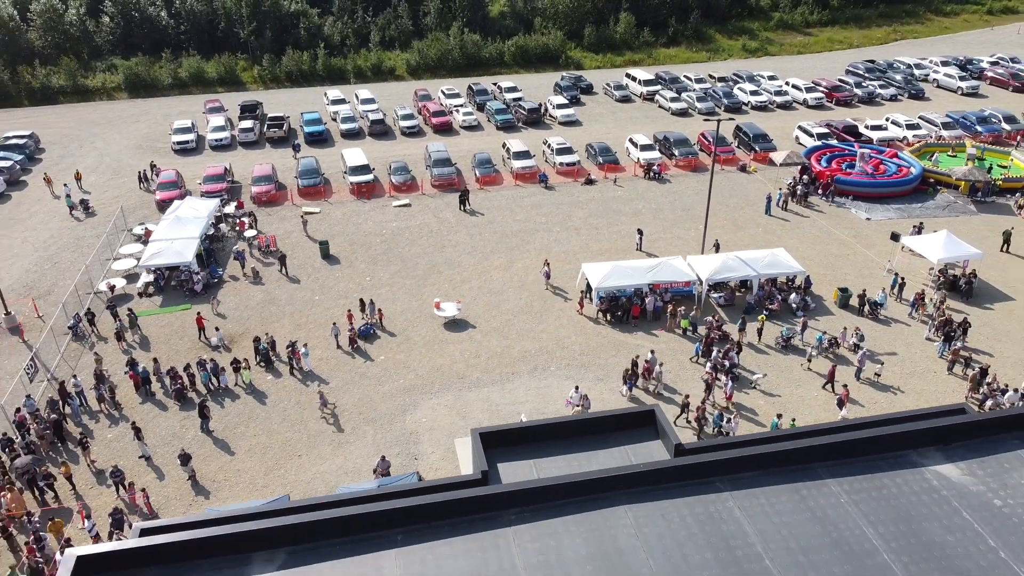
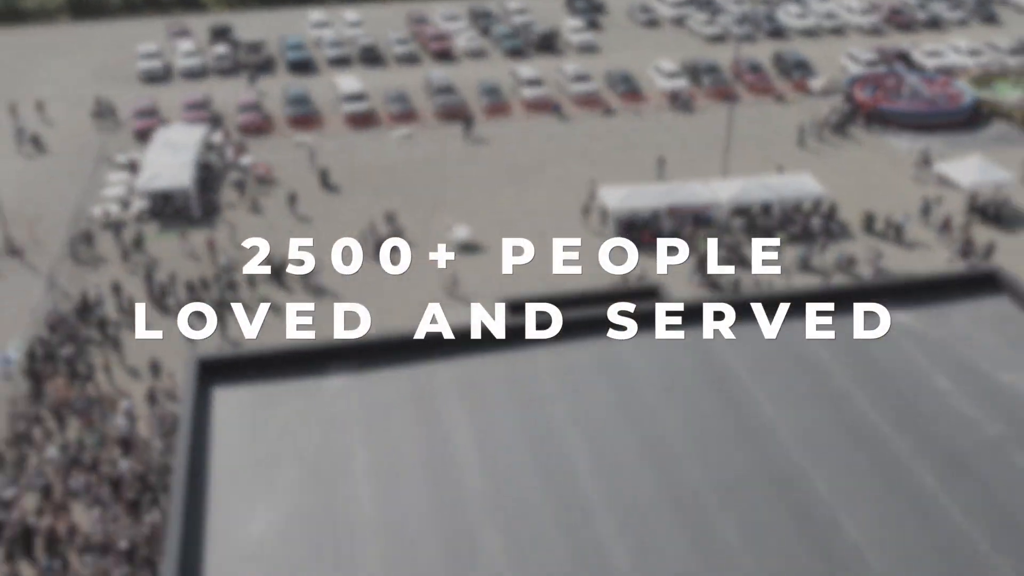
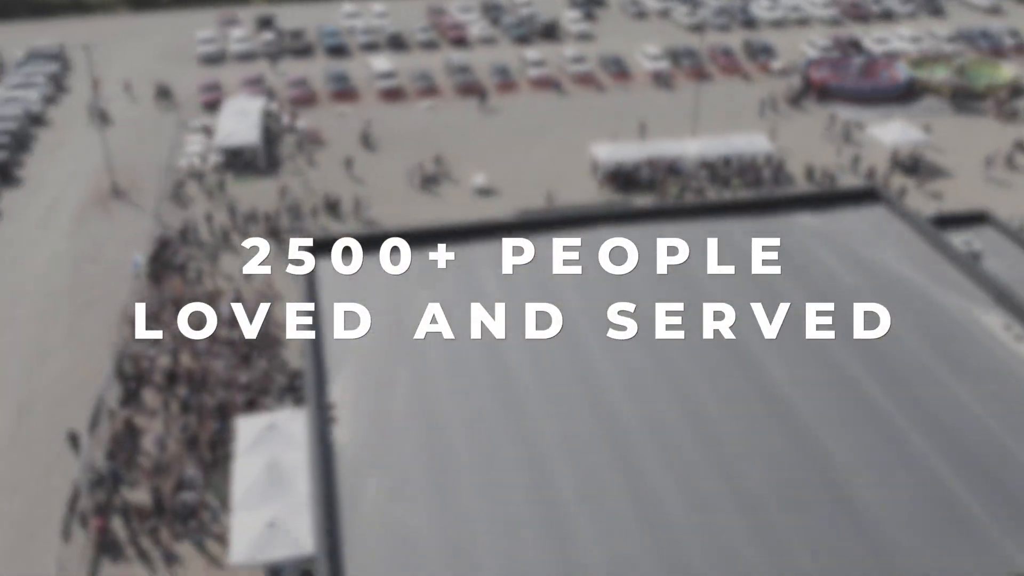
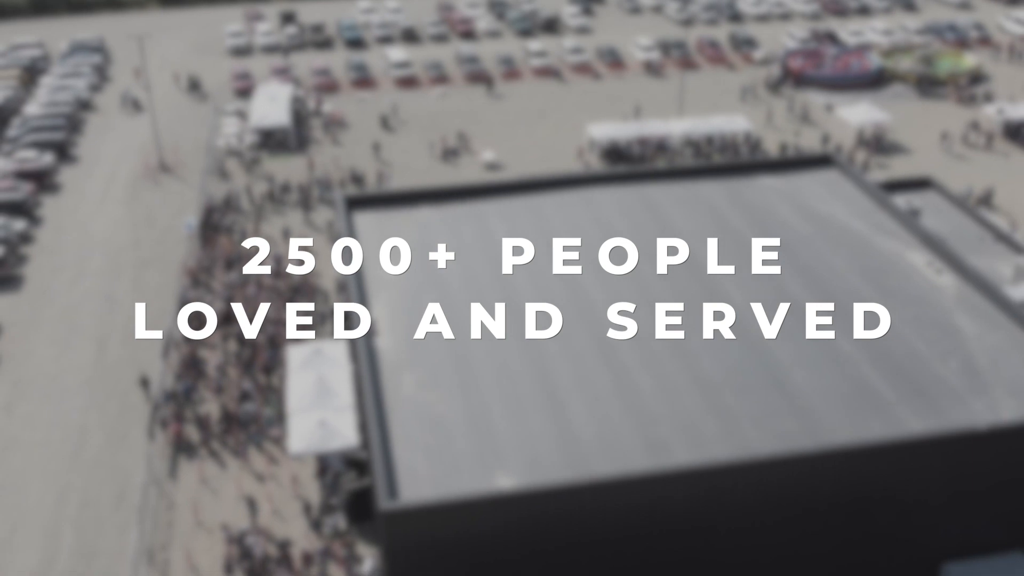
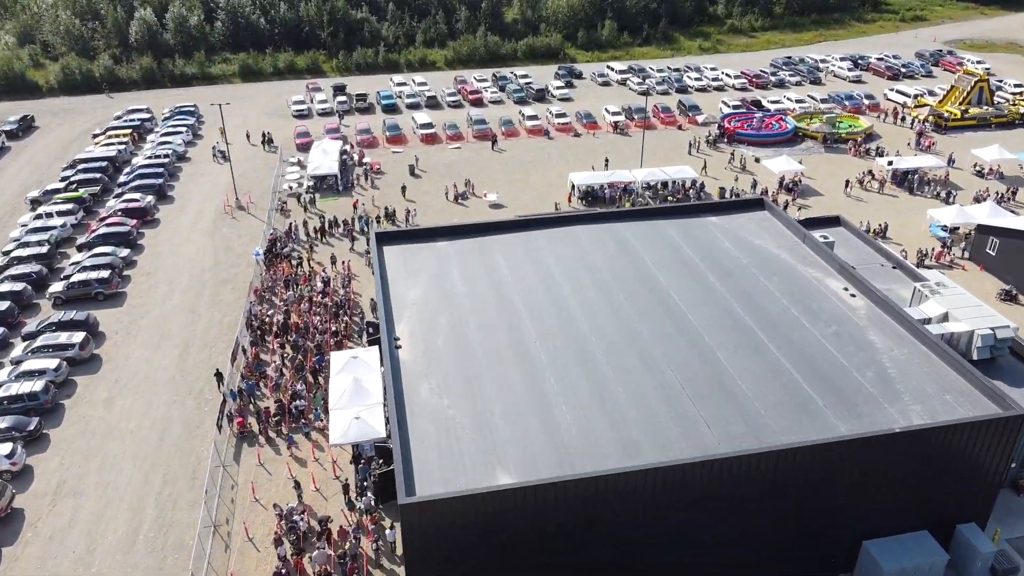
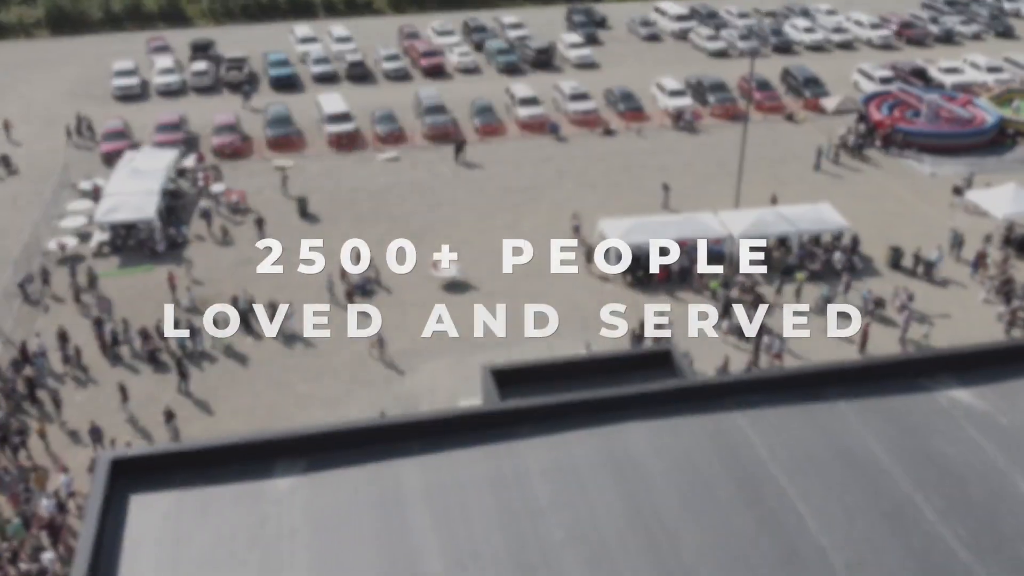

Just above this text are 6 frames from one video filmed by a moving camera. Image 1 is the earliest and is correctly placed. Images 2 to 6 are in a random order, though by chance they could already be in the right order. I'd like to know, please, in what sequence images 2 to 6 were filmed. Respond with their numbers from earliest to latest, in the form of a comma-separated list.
6, 2, 3, 4, 5
